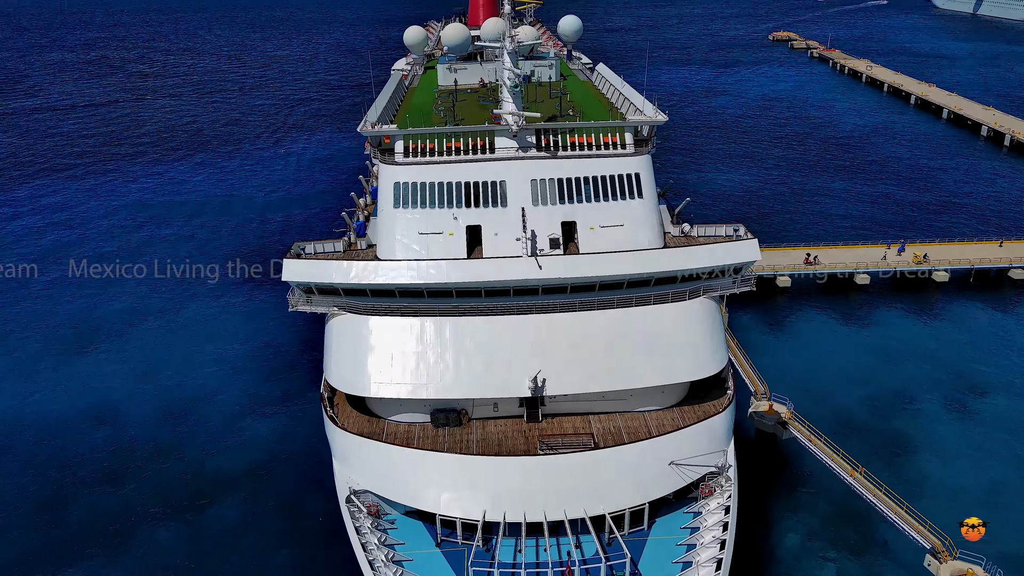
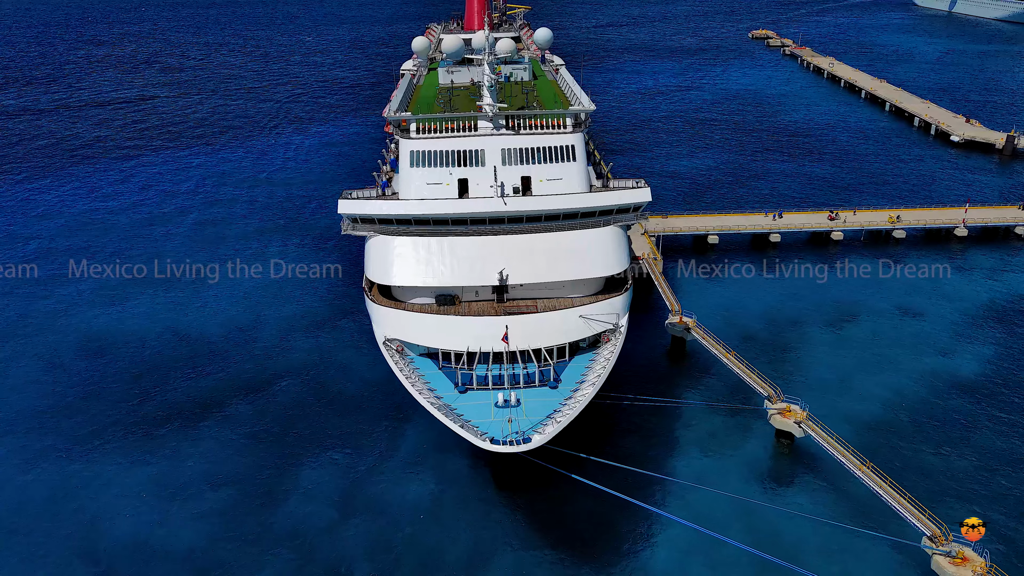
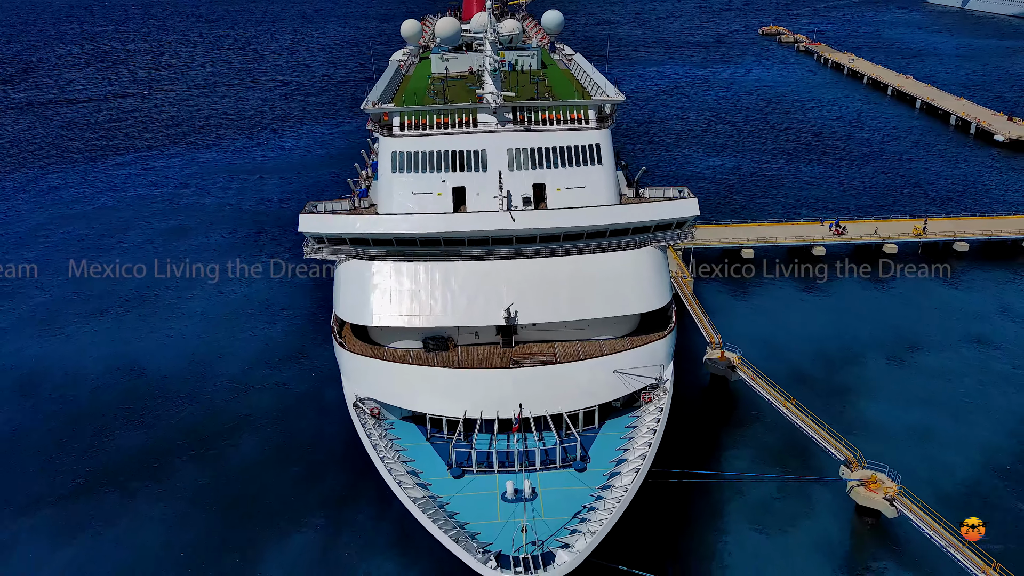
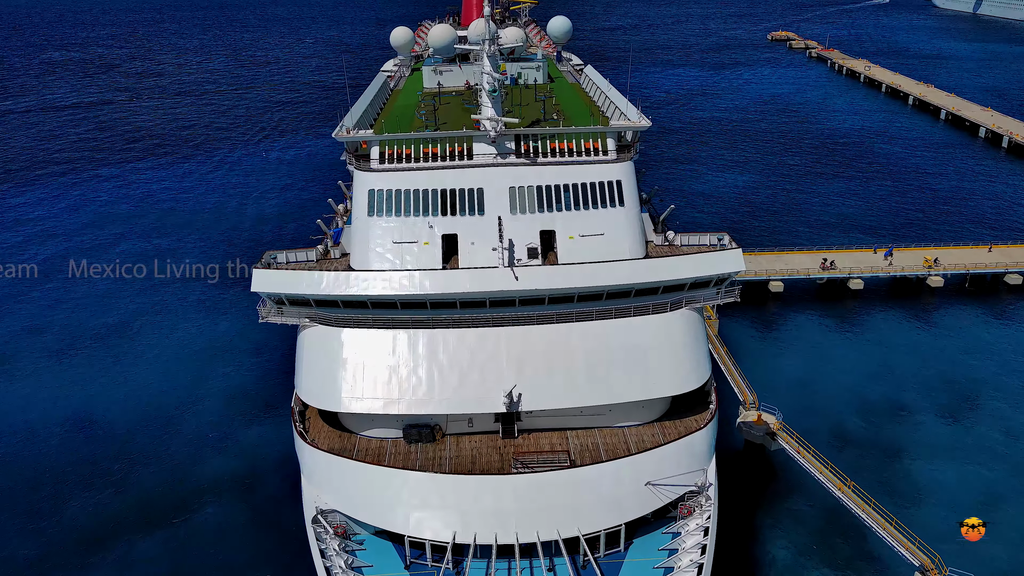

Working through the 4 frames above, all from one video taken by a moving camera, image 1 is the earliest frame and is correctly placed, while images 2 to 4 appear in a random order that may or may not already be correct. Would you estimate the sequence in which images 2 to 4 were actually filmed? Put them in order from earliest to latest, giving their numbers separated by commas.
4, 3, 2
